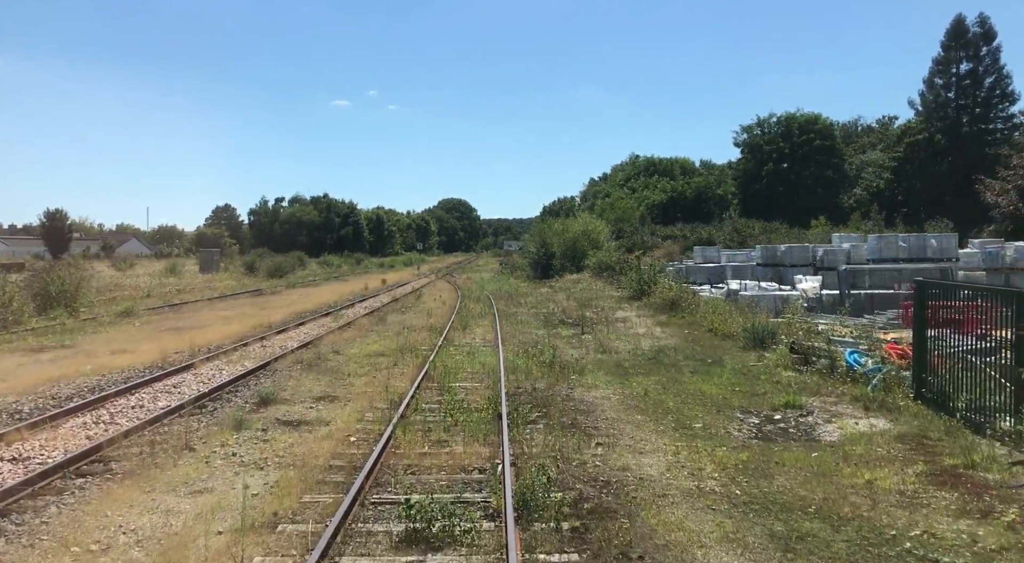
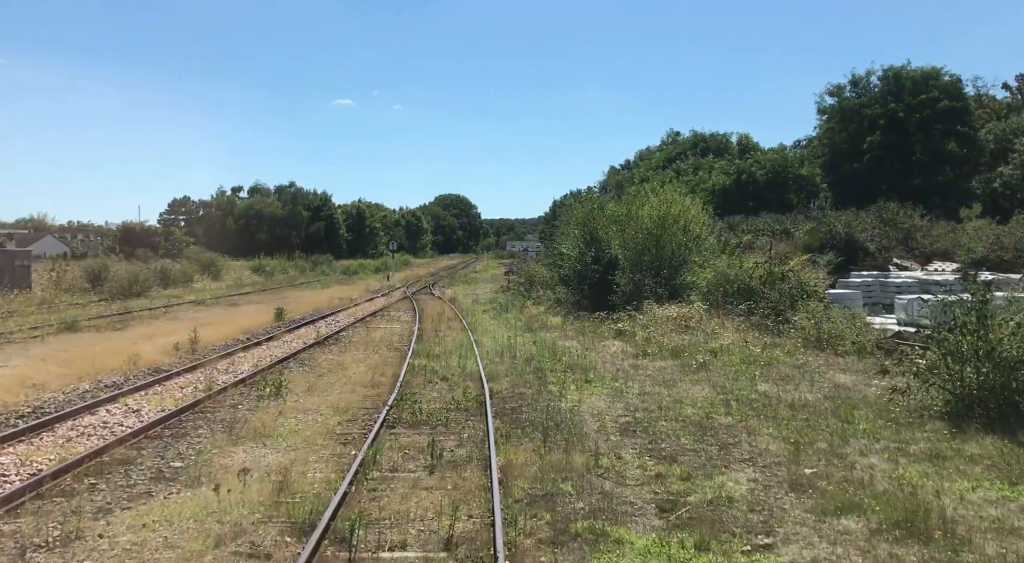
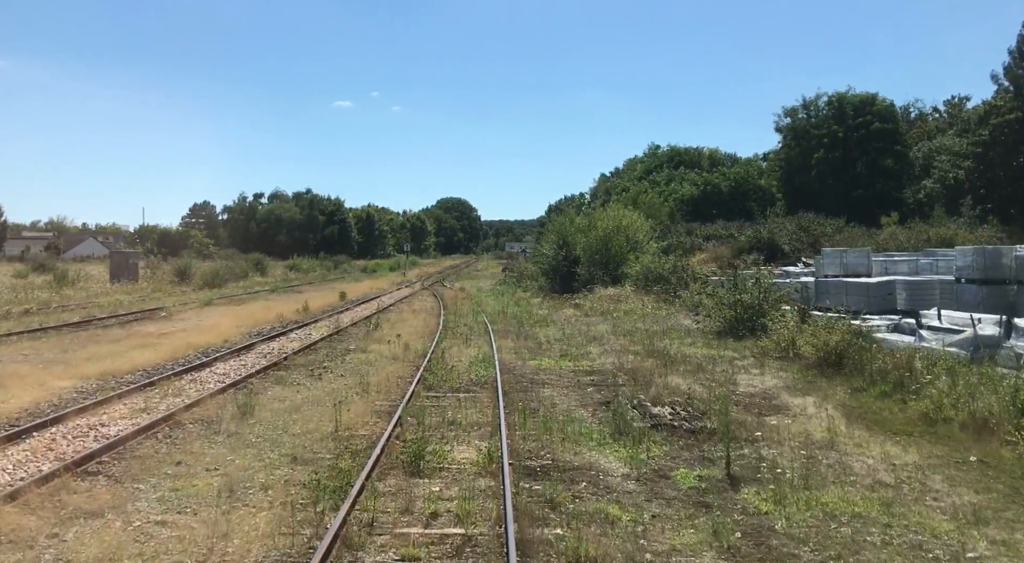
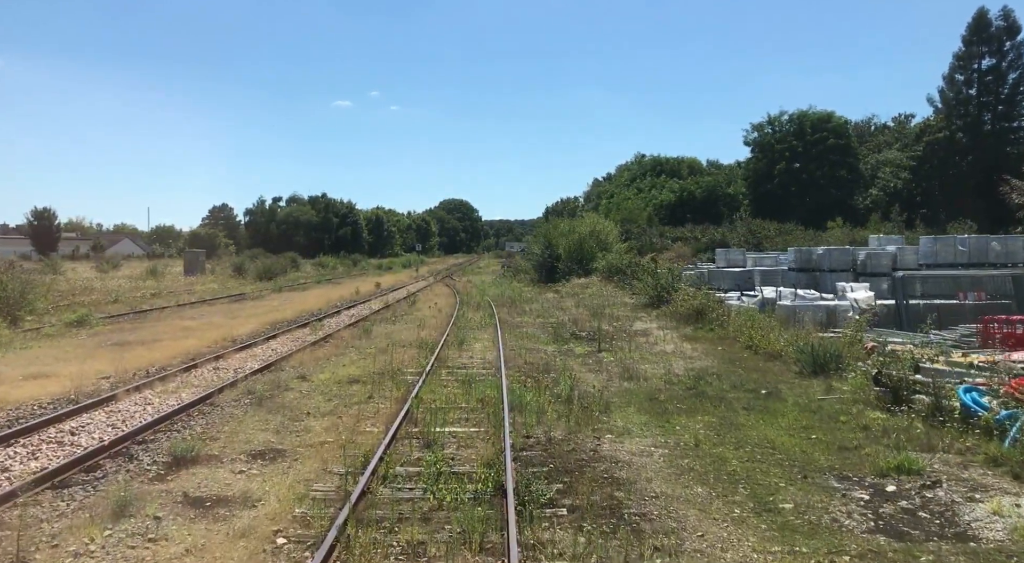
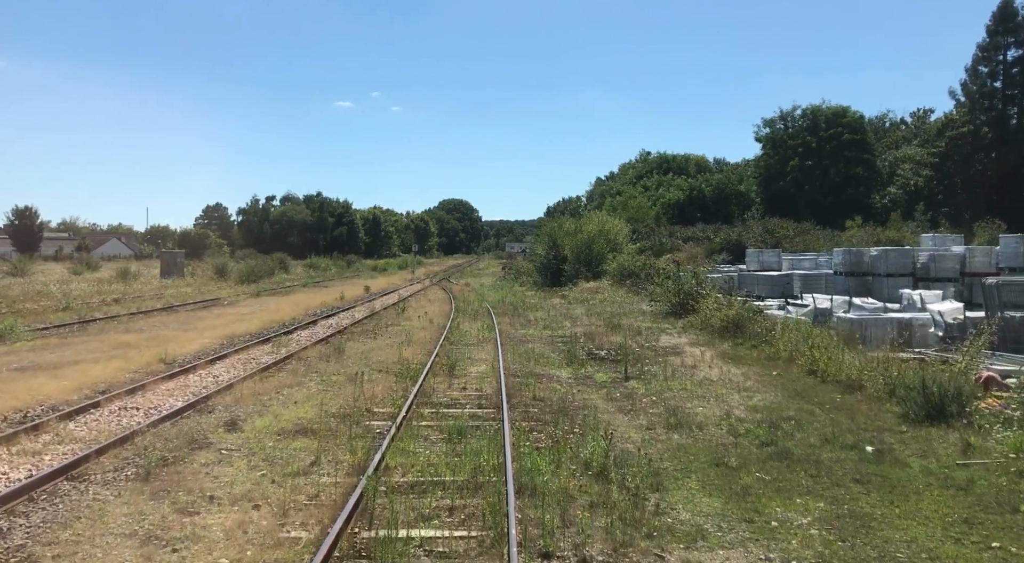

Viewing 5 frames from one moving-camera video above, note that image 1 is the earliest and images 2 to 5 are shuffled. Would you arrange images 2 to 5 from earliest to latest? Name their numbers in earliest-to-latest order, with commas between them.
4, 5, 3, 2
